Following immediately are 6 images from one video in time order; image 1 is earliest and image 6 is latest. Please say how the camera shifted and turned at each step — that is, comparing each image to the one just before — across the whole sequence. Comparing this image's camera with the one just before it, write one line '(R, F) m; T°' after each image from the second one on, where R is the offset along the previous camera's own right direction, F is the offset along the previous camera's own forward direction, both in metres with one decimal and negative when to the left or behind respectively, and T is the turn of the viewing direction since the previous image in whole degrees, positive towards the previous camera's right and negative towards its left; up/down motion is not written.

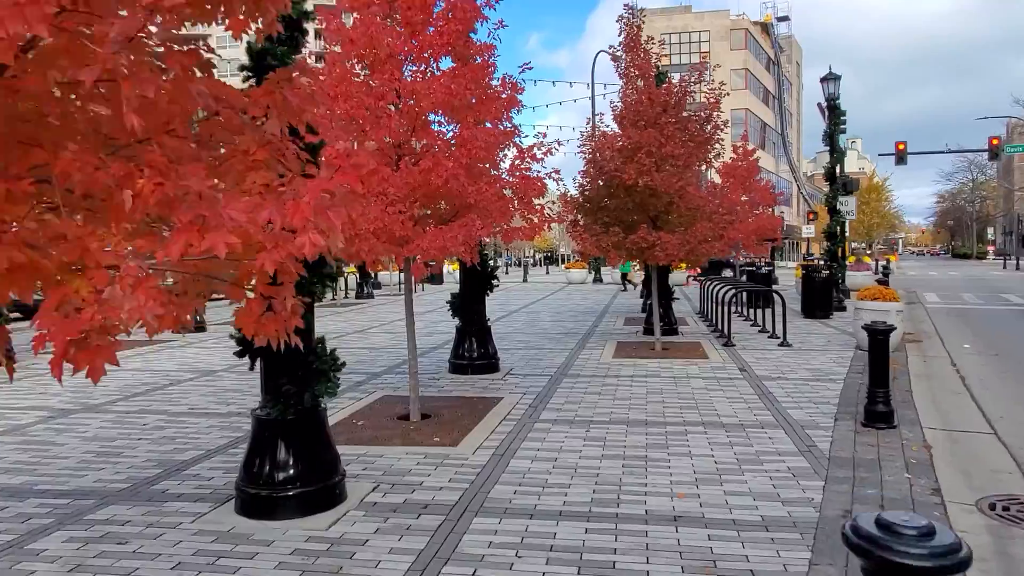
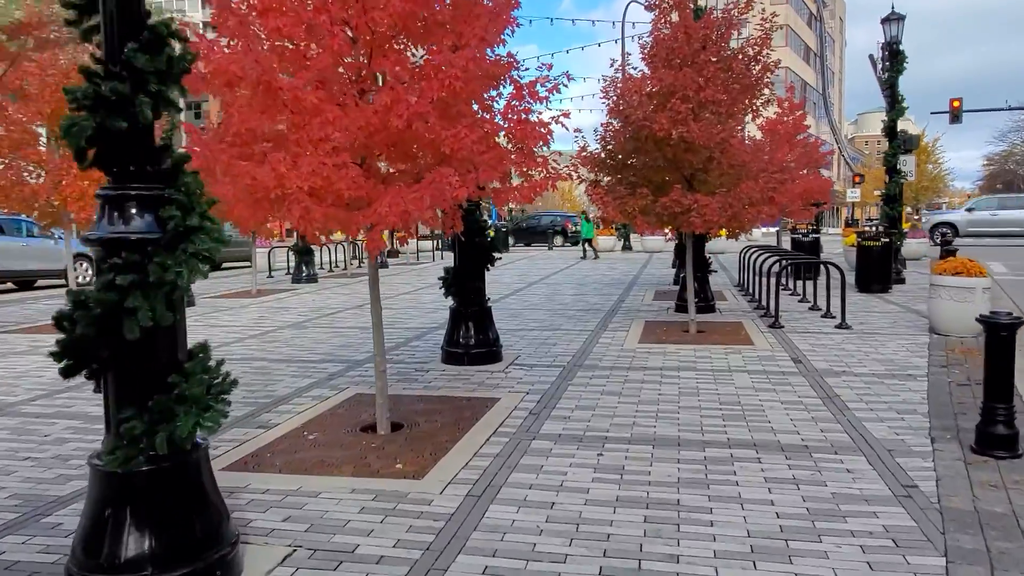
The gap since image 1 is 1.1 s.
(+0.3, +1.7) m; -2°
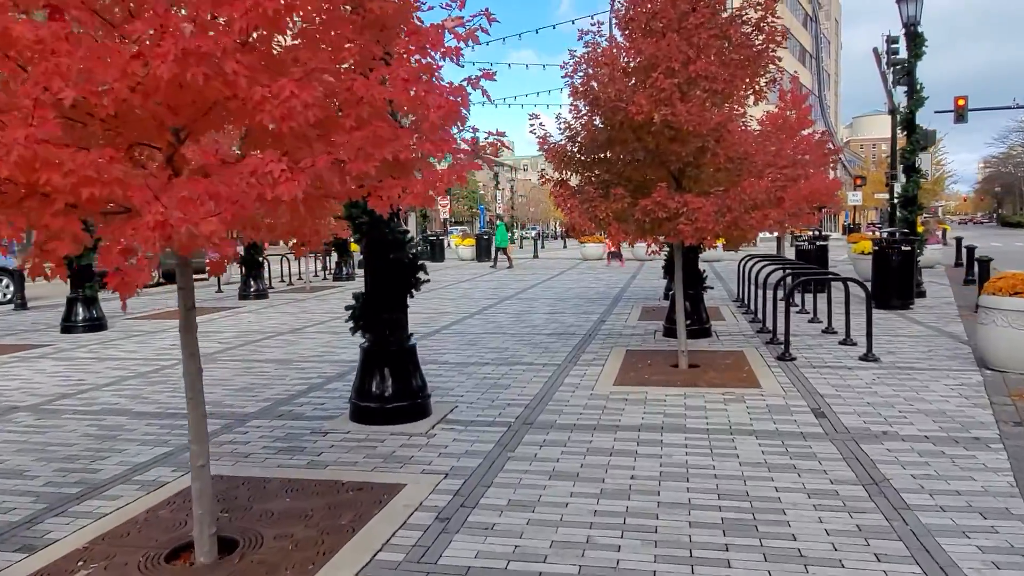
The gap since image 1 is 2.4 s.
(+0.6, +2.1) m; 0°
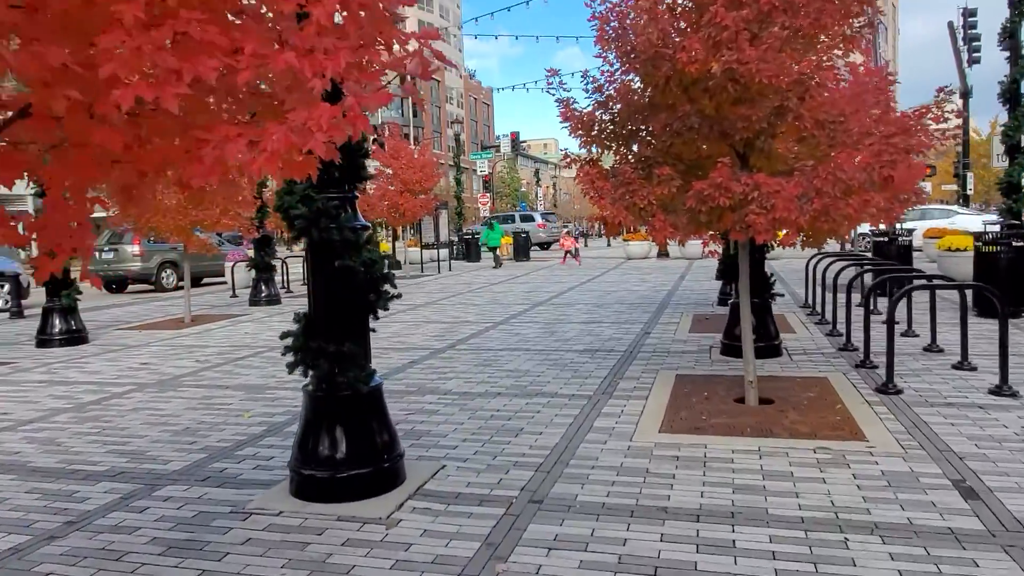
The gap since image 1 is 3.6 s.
(+0.3, +1.9) m; -4°
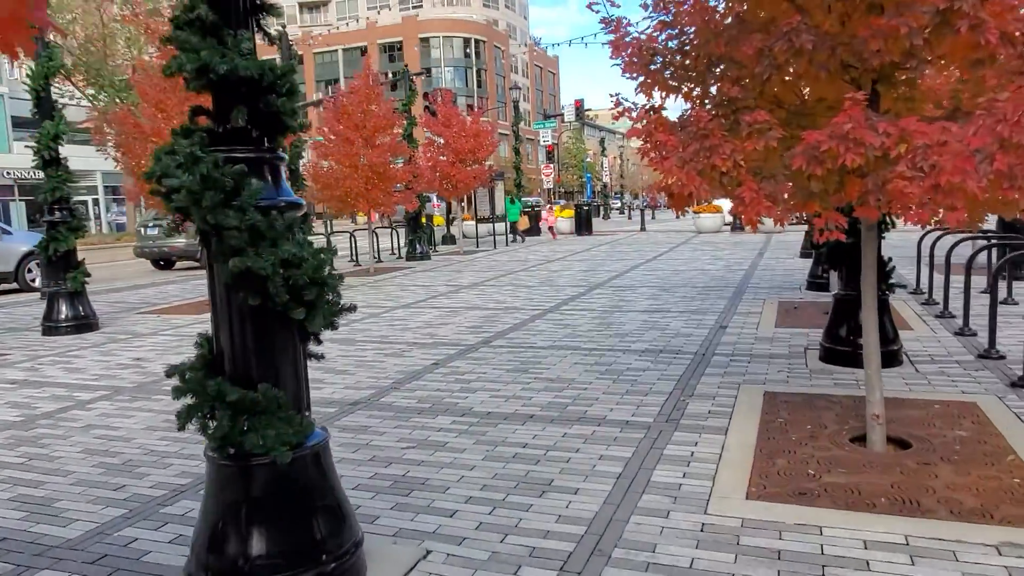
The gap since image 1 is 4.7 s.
(+0.2, +1.7) m; -5°
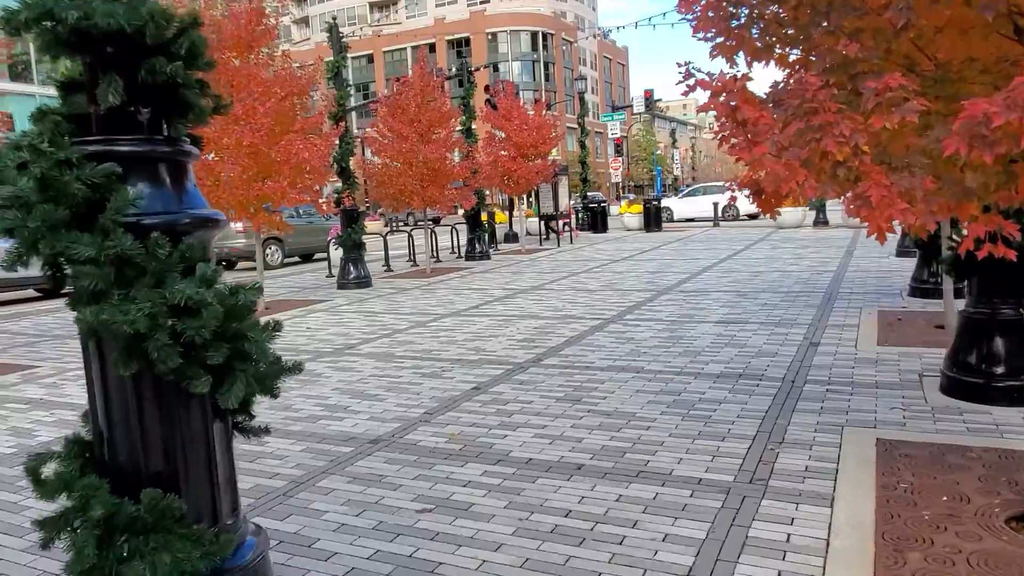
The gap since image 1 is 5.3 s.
(+0.2, +1.1) m; -5°
